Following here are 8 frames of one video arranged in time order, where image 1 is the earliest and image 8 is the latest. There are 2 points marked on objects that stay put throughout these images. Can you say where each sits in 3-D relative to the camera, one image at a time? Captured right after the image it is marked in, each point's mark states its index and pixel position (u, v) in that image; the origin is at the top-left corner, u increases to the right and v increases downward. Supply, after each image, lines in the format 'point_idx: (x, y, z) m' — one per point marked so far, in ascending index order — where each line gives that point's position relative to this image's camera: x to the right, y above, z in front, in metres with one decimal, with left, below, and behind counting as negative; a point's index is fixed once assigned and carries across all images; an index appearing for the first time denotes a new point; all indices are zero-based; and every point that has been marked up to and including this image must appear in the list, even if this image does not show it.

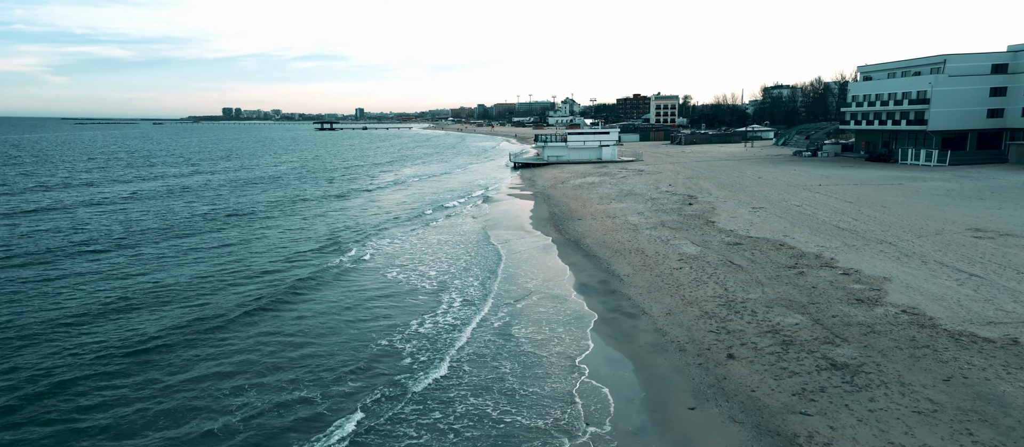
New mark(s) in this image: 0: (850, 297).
0: (+8.5, -1.9, +14.1) m
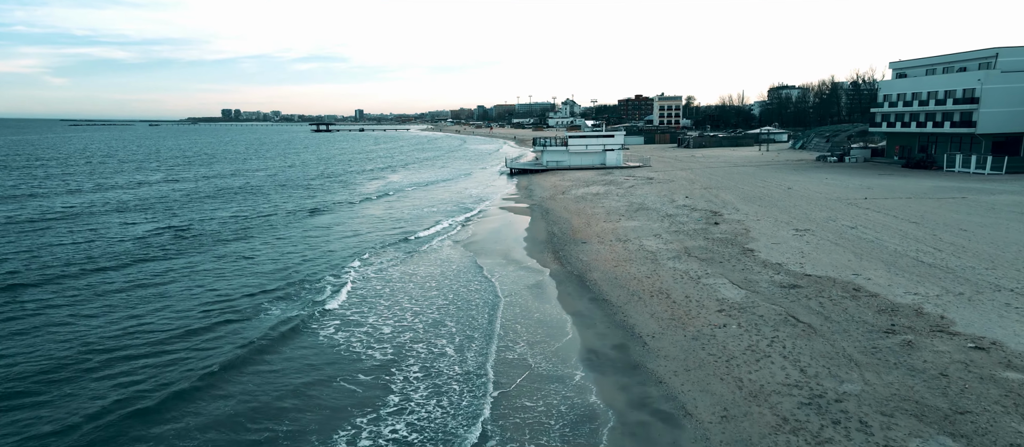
0: (+8.1, -2.9, +9.0) m
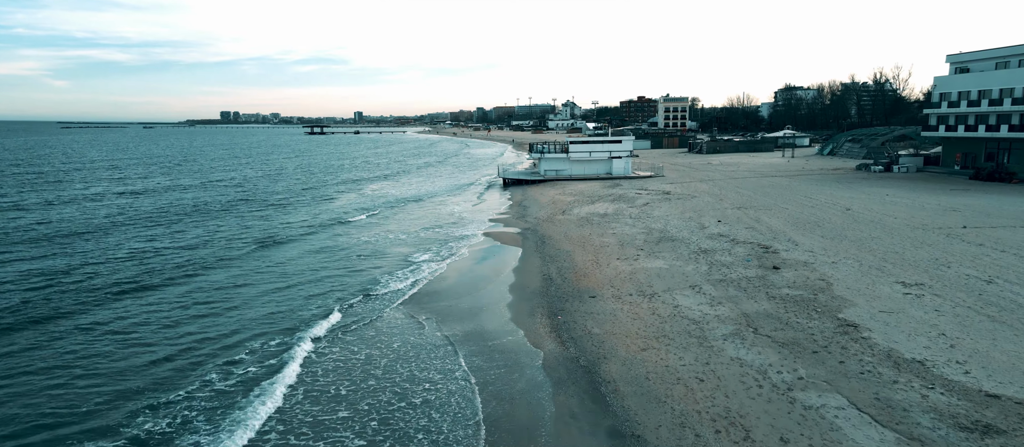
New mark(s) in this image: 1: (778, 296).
0: (+7.5, -4.3, +1.7) m
1: (+7.6, -2.1, +16.0) m
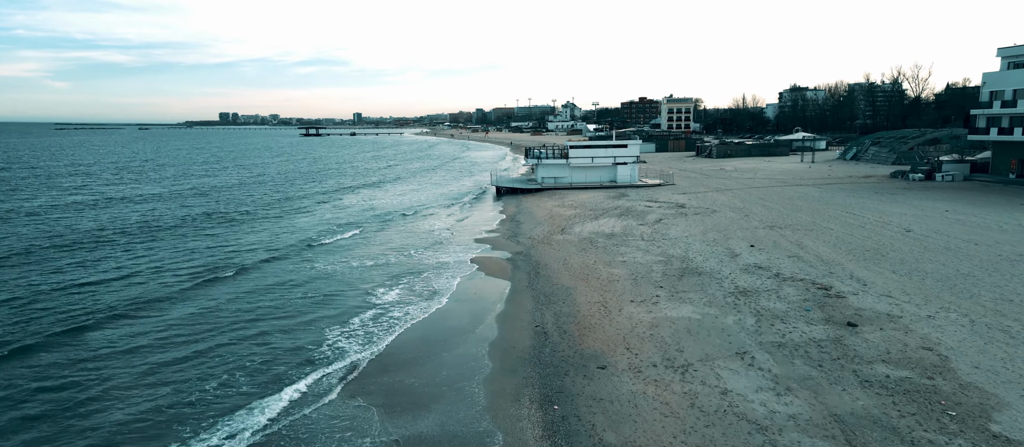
0: (+7.0, -5.2, -3.3) m
1: (+7.1, -3.1, +11.0) m
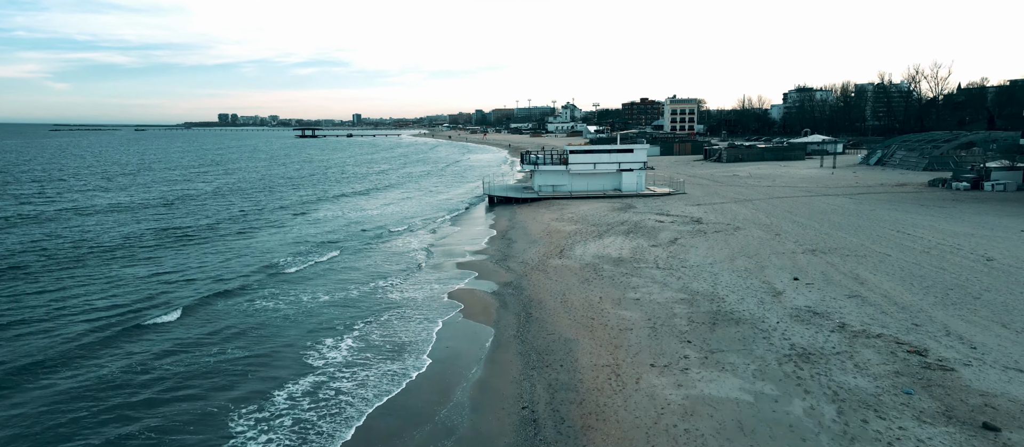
0: (+6.5, -6.1, -7.8) m
1: (+6.7, -3.9, +6.5) m
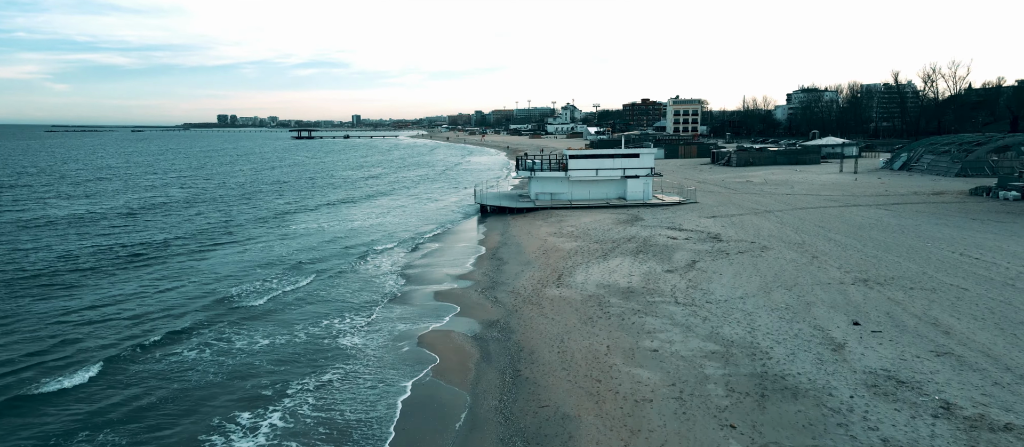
0: (+6.1, -6.8, -11.8) m
1: (+6.3, -4.7, +2.6) m
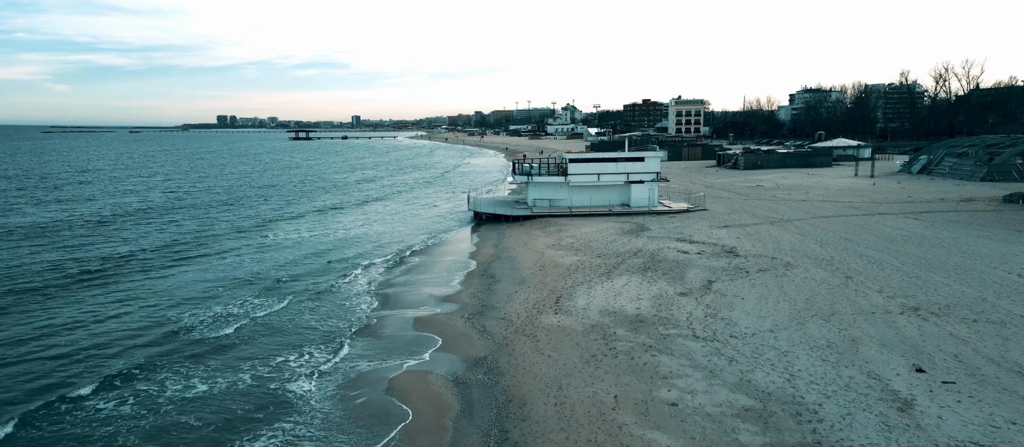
0: (+5.8, -7.3, -14.4) m
1: (+6.0, -5.2, -0.1) m
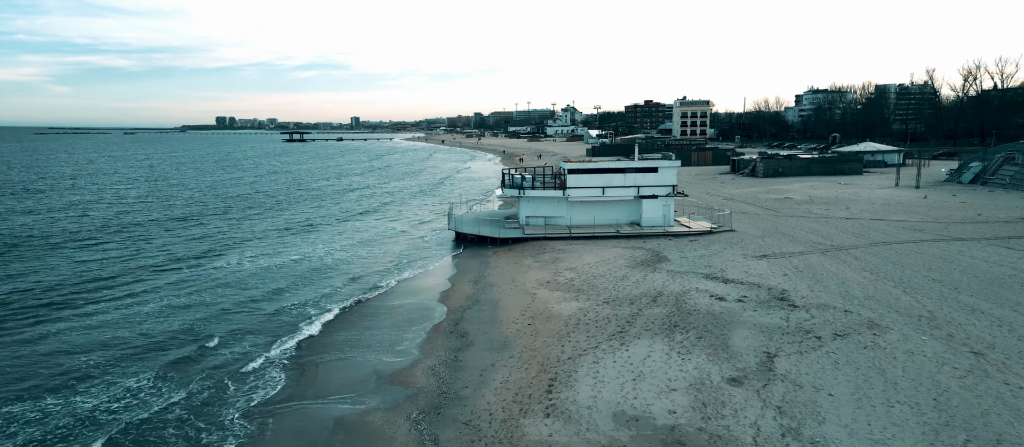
0: (+5.2, -8.4, -20.5) m
1: (+5.3, -6.3, -6.2) m
